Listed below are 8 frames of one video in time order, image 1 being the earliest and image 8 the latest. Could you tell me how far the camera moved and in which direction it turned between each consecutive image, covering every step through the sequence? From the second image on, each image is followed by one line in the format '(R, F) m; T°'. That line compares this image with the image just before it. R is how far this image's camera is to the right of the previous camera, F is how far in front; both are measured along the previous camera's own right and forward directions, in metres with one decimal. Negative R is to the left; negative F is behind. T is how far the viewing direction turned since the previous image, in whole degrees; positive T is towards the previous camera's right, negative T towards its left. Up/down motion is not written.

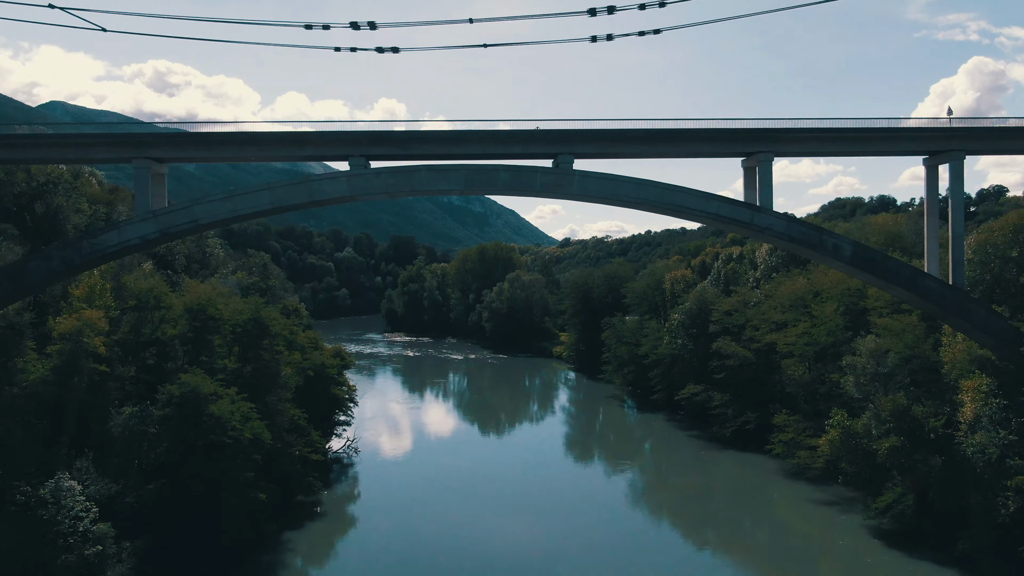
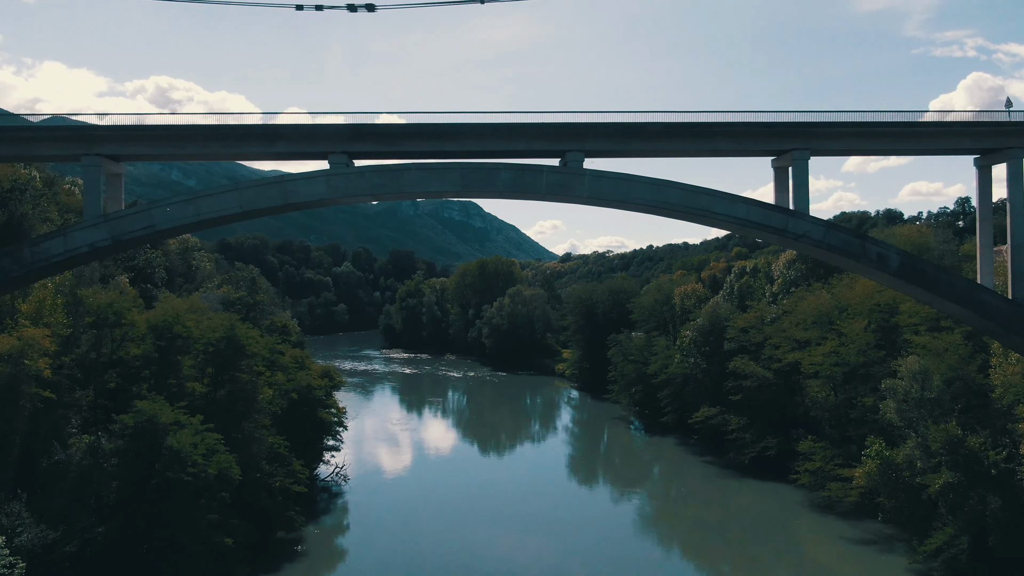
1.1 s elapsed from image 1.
(0.0, +2.0) m; 0°
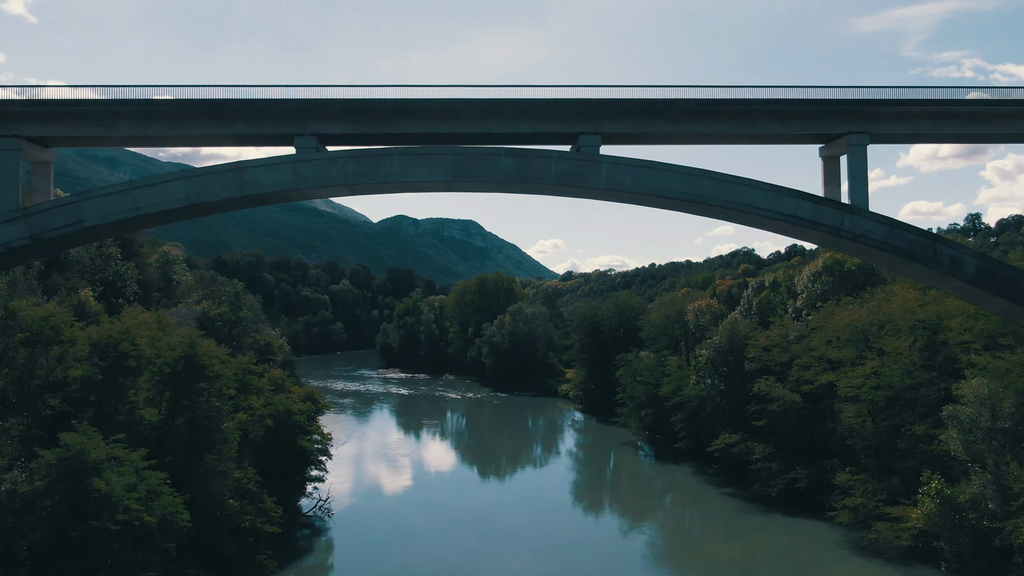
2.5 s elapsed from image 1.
(0.0, +2.4) m; 0°
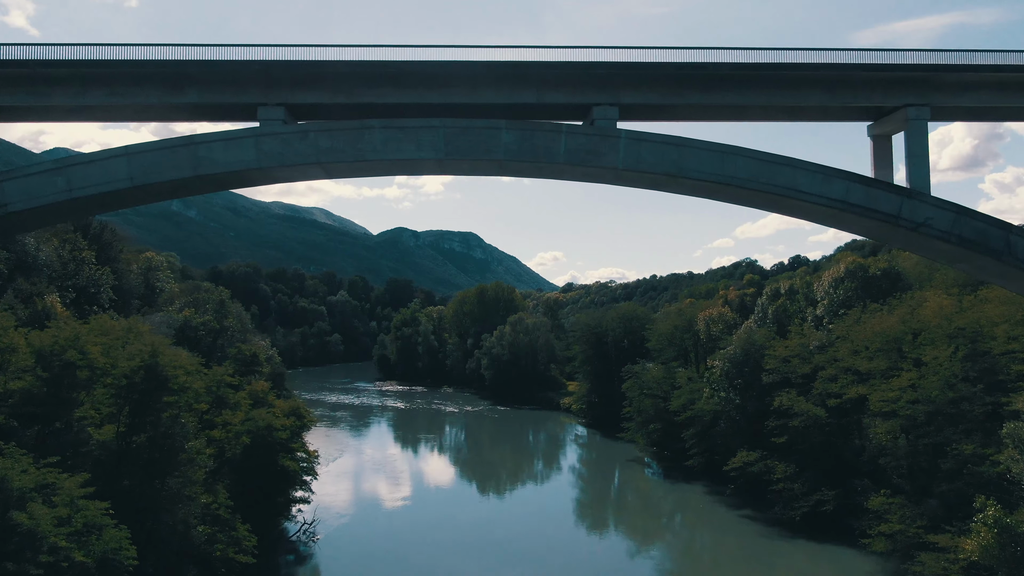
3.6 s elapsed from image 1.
(0.0, +1.8) m; 0°
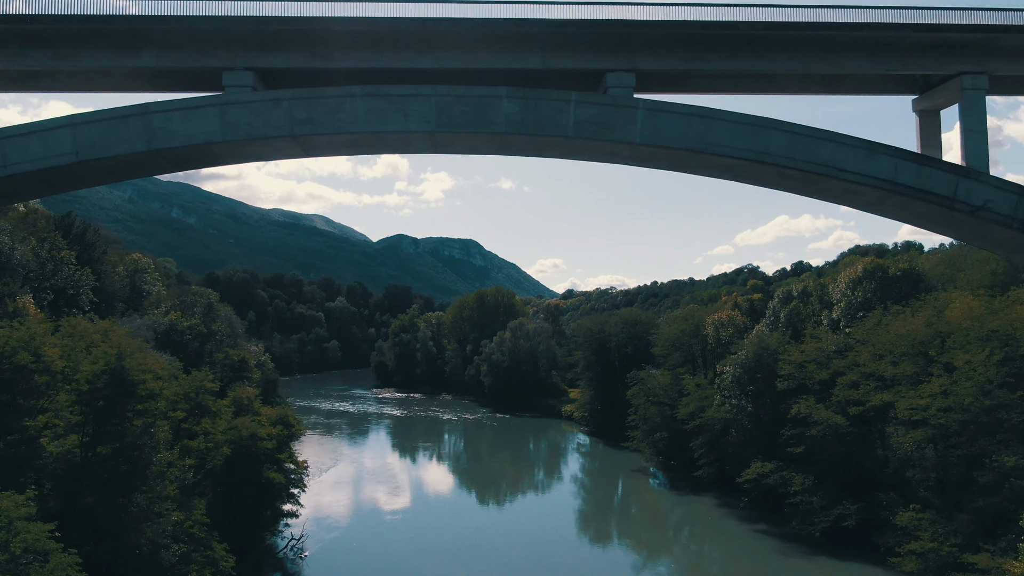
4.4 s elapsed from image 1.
(0.0, +1.3) m; 0°
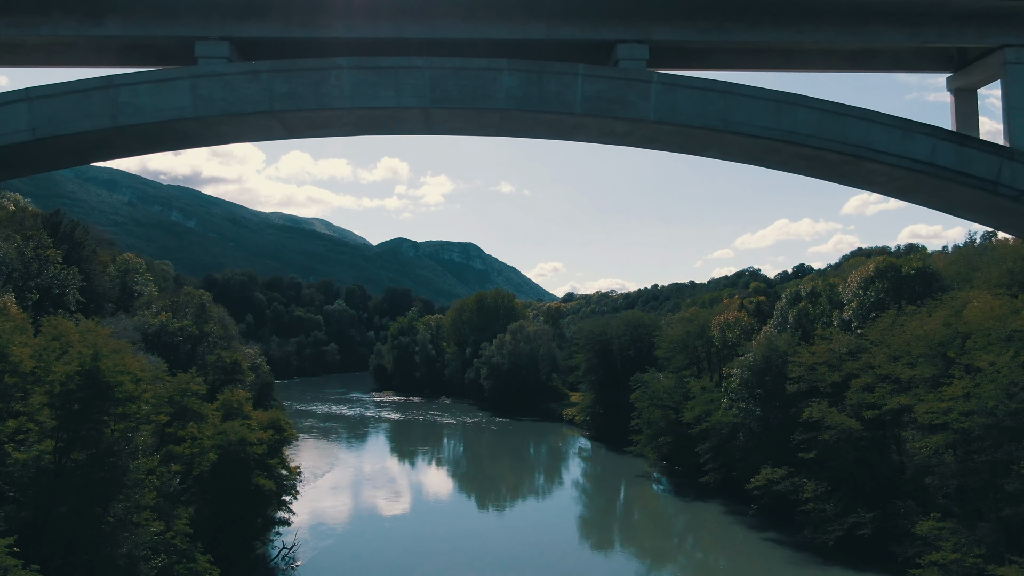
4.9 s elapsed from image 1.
(0.0, +0.8) m; 0°
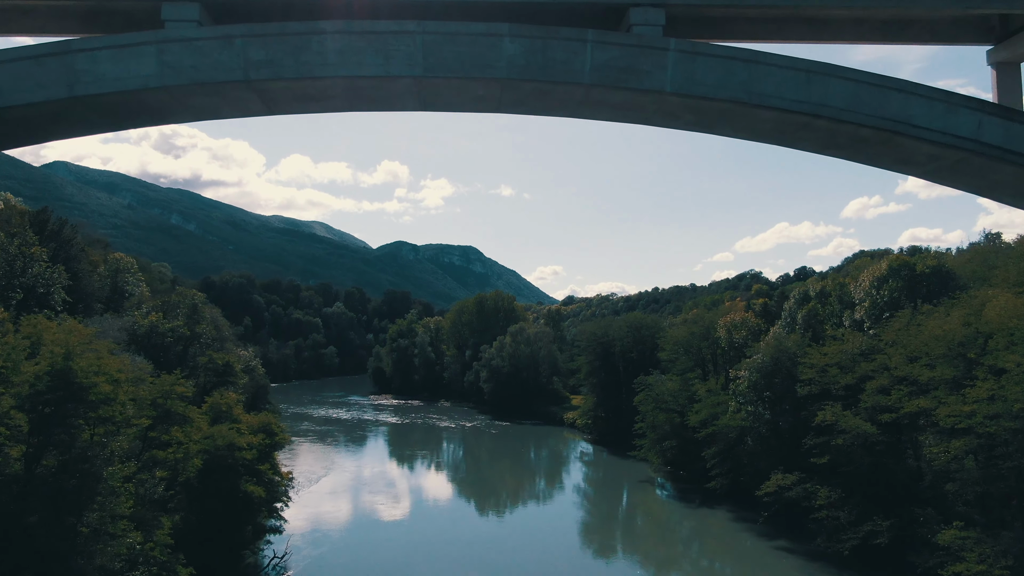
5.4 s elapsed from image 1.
(0.0, +0.8) m; 0°
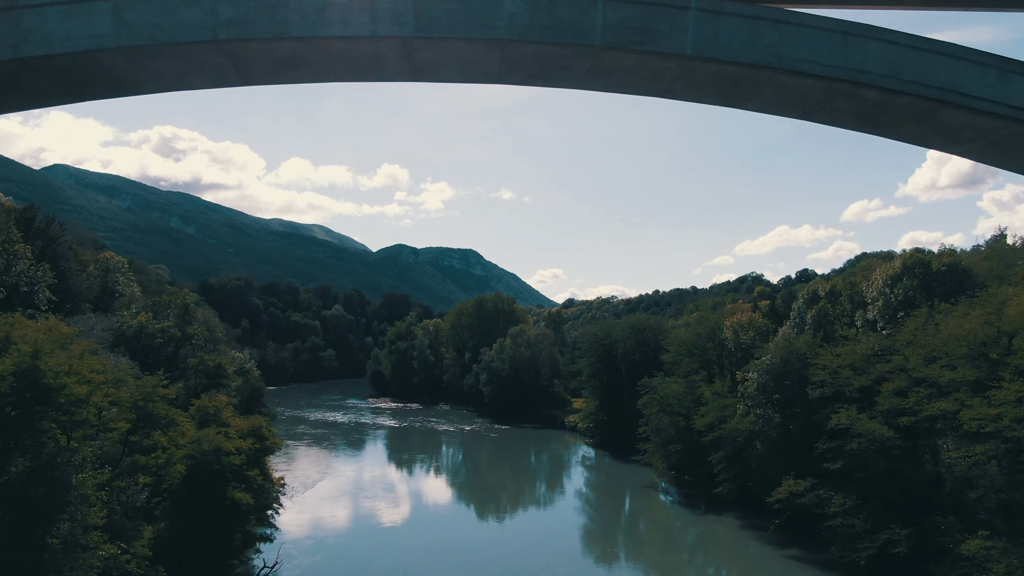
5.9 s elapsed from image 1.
(0.0, +0.8) m; 0°
